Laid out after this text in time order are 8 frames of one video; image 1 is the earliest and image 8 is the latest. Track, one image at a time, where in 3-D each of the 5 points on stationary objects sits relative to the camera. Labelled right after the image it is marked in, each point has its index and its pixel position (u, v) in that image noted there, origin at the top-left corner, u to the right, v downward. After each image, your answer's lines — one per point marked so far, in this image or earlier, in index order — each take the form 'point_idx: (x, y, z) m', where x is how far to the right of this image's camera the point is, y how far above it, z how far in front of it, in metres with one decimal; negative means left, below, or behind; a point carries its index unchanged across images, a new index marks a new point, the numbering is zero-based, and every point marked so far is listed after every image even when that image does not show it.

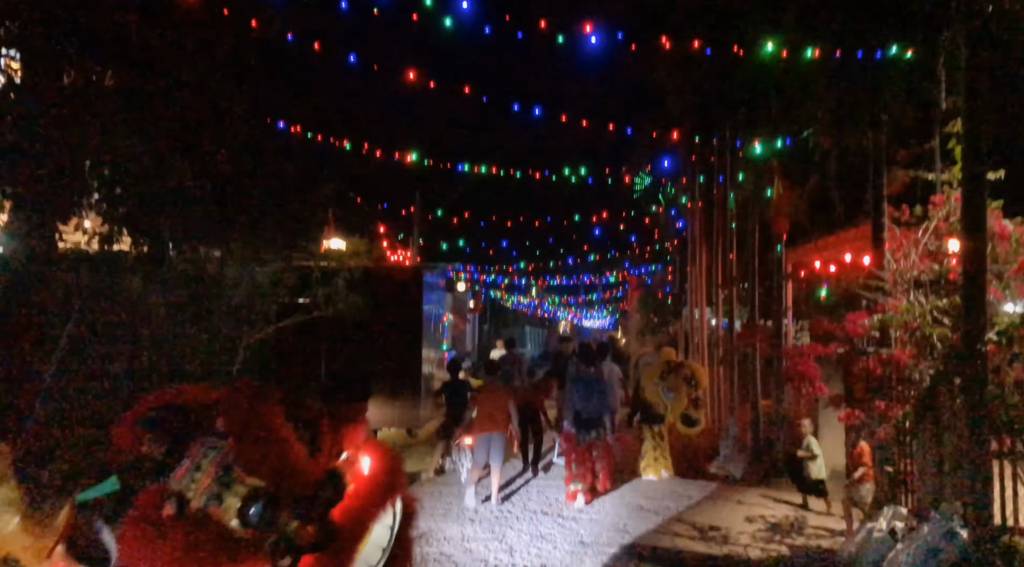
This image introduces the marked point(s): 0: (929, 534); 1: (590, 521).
0: (+2.2, -1.3, +4.6) m
1: (+0.6, -1.9, +6.8) m
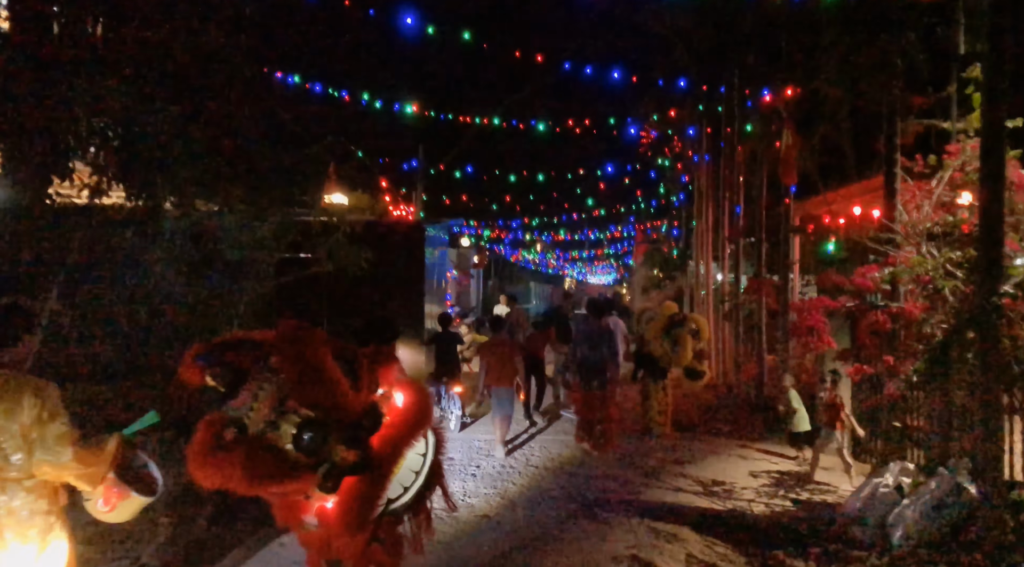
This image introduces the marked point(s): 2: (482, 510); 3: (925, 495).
0: (+2.3, -1.1, +4.5) m
1: (+0.7, -1.5, +6.8) m
2: (-0.2, -1.5, +5.7) m
3: (+2.2, -1.1, +4.6) m
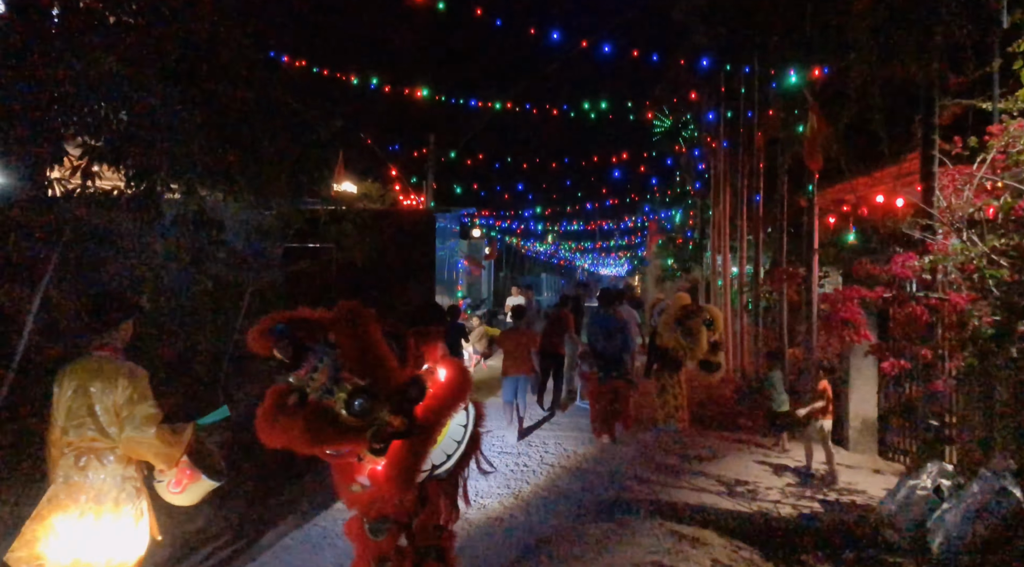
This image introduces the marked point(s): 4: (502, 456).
0: (+2.3, -1.0, +4.3) m
1: (+0.7, -1.5, +6.5) m
2: (-0.1, -1.4, +5.5) m
3: (+2.3, -1.1, +4.3) m
4: (-0.1, -1.5, +7.4) m
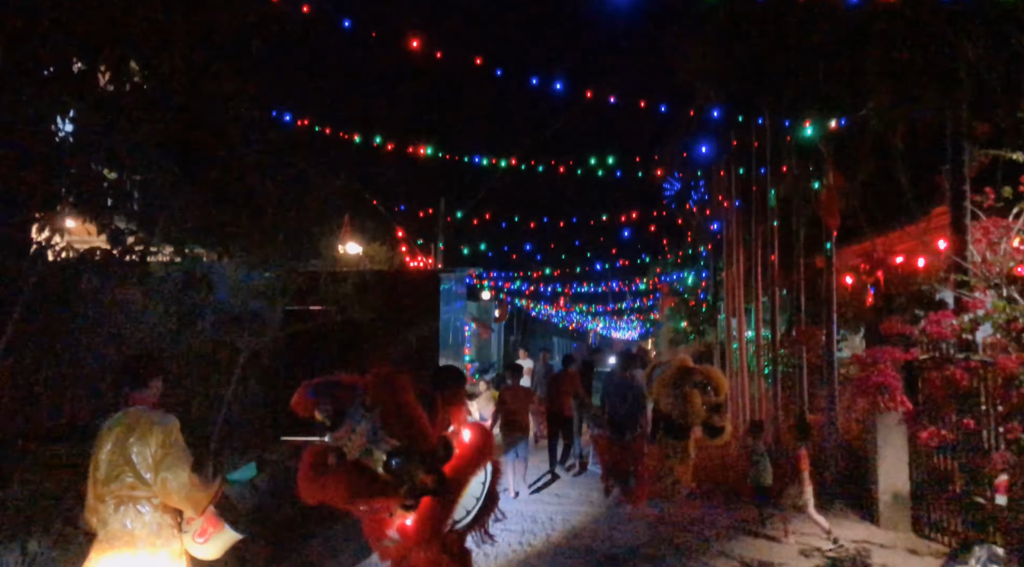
0: (+2.3, -1.3, +3.8) m
1: (+0.8, -1.9, +6.1) m
2: (-0.1, -1.8, +5.0) m
3: (+2.3, -1.3, +3.8) m
4: (0.0, -2.0, +6.9) m
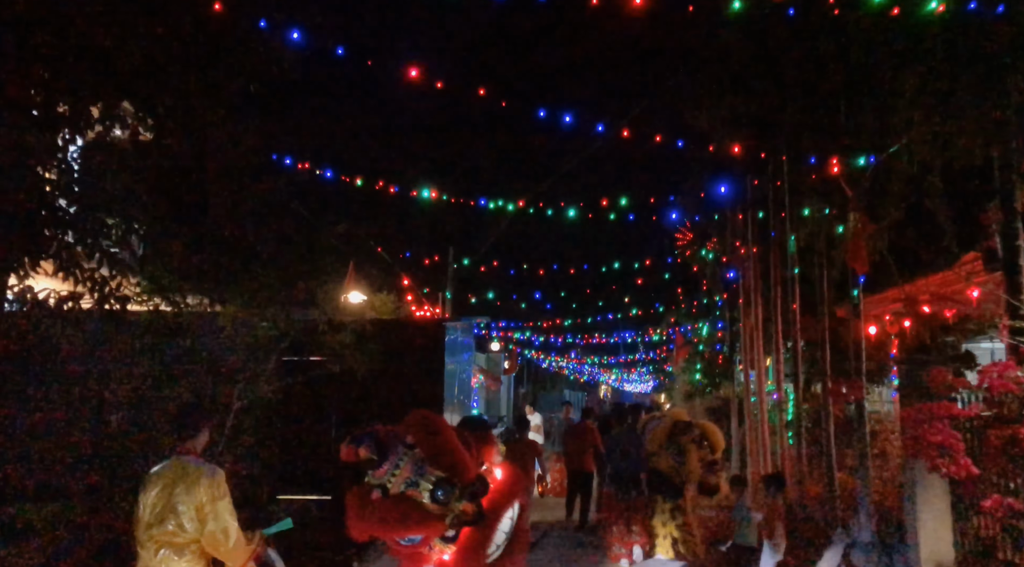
0: (+2.3, -1.5, +3.2) m
1: (+0.8, -2.2, +5.5) m
2: (-0.1, -2.1, +4.5) m
3: (+2.3, -1.5, +3.3) m
4: (0.0, -2.4, +6.3) m
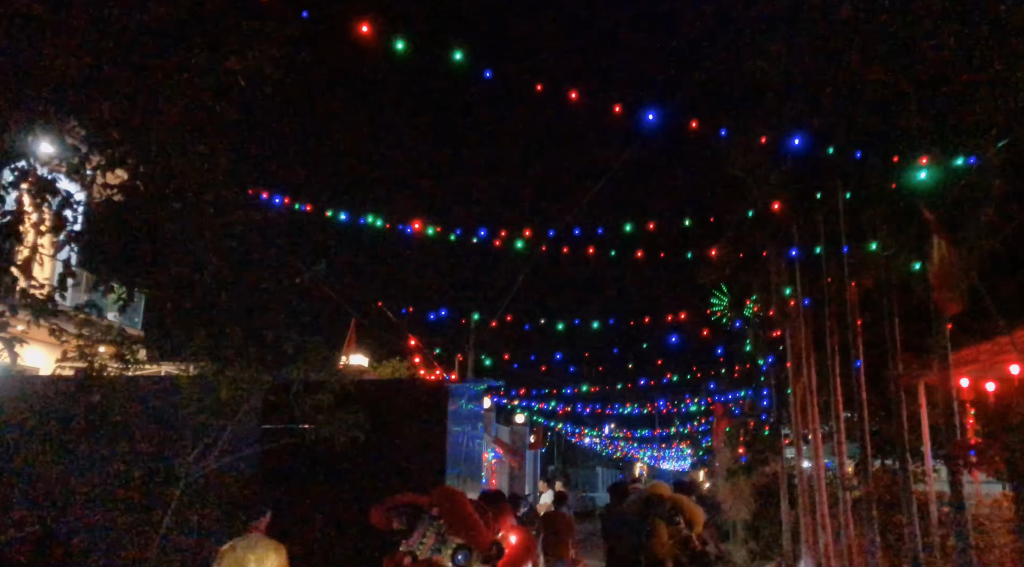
0: (+2.2, -1.4, +1.7) m
1: (+0.8, -2.4, +4.0) m
2: (-0.2, -2.1, +3.0) m
3: (+2.2, -1.5, +1.8) m
4: (0.0, -2.6, +4.9) m
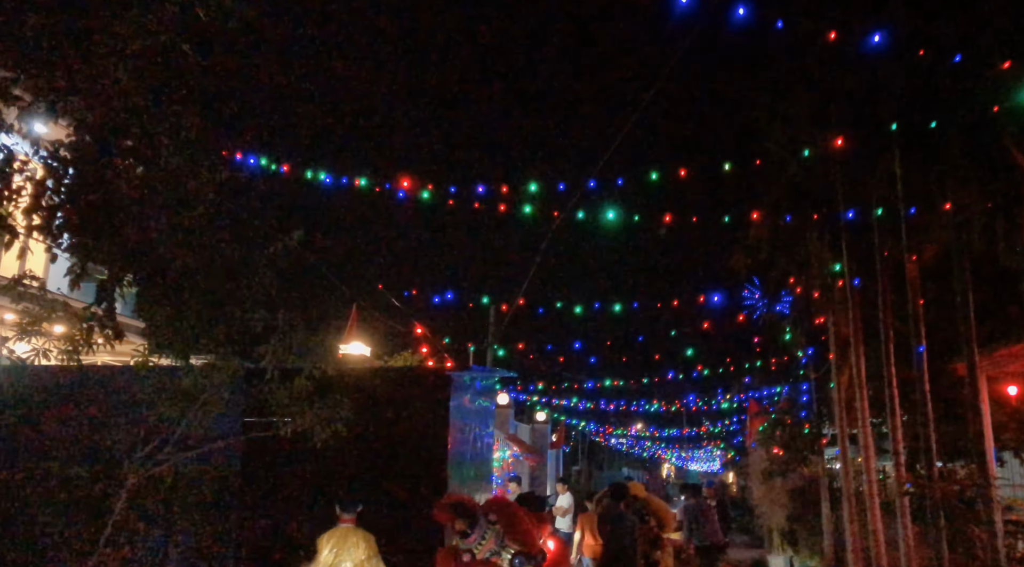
0: (+2.1, -1.2, +0.7) m
1: (+0.7, -2.2, +3.0) m
2: (-0.2, -1.9, +2.1) m
3: (+2.0, -1.3, +0.8) m
4: (0.0, -2.4, +3.9) m
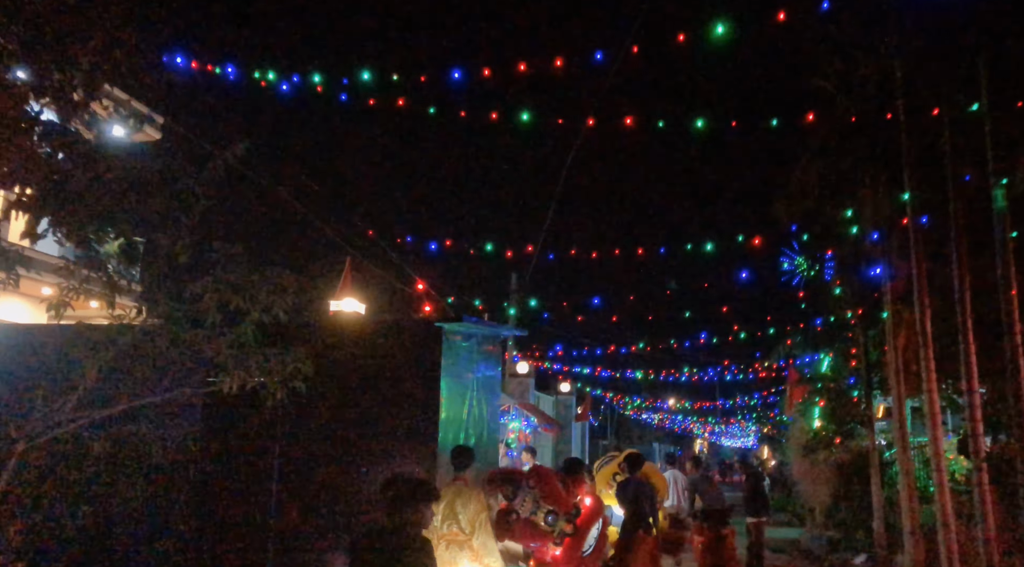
0: (+1.9, -0.9, -0.4) m
1: (+0.6, -1.8, +1.9) m
2: (-0.4, -1.6, +1.0) m
3: (+1.8, -1.0, -0.4) m
4: (-0.1, -2.0, +2.8) m
